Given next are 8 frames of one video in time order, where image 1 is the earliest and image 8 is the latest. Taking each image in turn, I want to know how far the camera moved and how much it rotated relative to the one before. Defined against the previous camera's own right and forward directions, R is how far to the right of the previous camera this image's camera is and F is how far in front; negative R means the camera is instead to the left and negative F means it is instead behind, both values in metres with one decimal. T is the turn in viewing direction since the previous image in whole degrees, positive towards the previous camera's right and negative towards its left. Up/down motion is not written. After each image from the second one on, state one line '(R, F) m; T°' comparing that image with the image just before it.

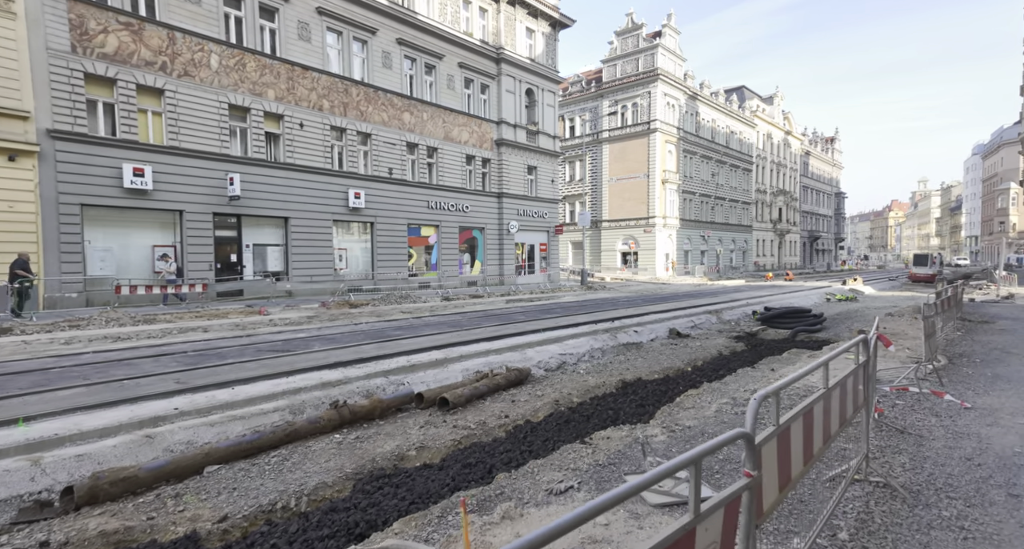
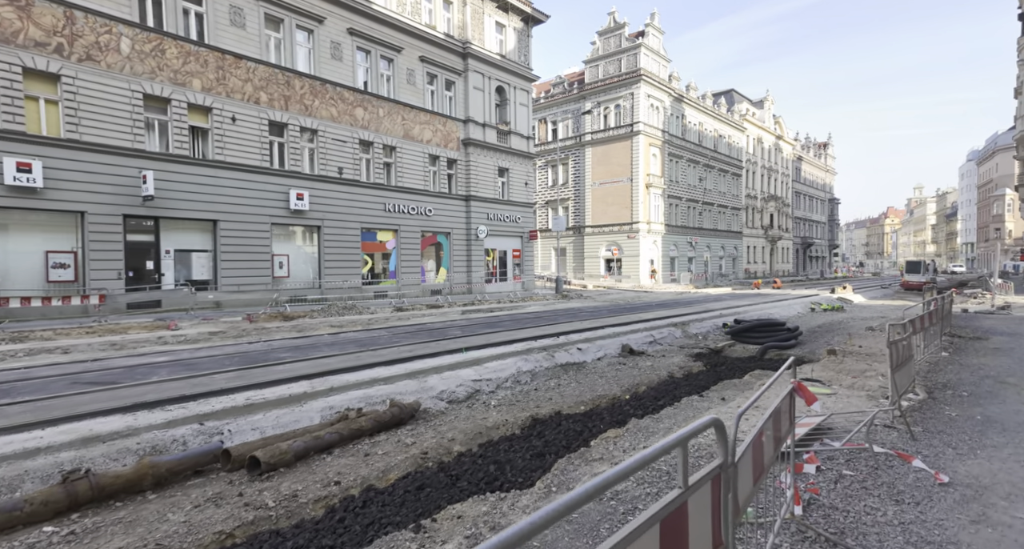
(+1.6, +1.6) m; 0°
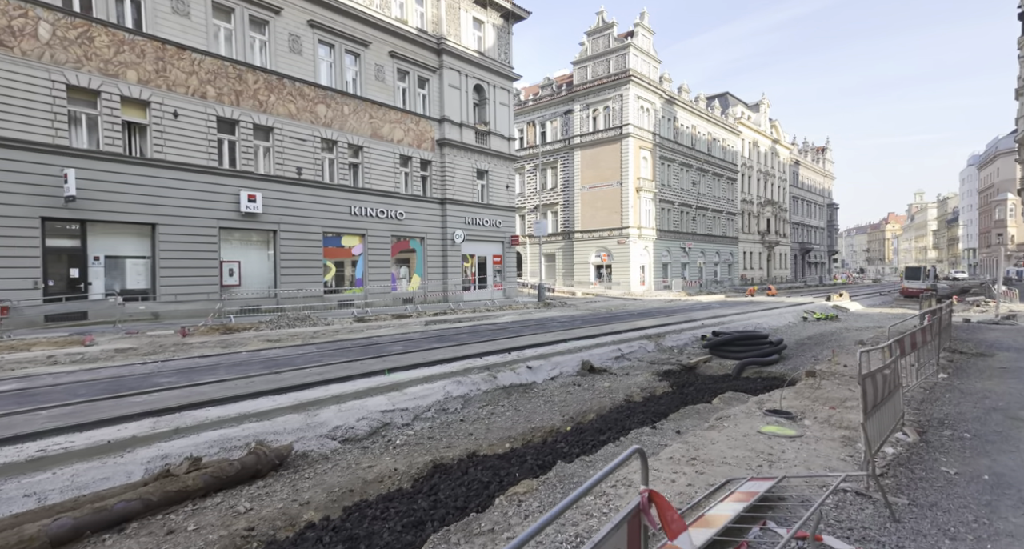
(+1.2, +1.3) m; 0°
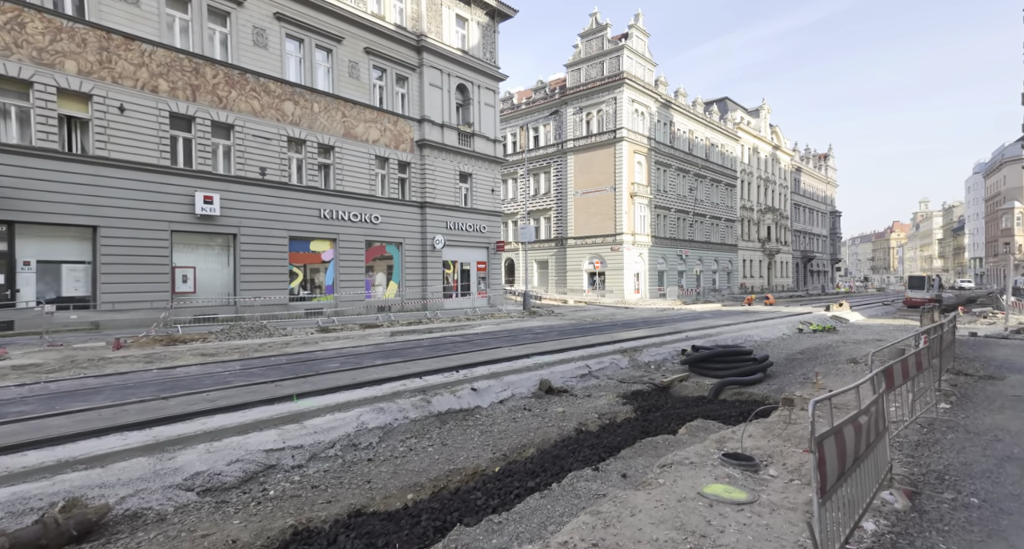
(+1.1, +1.2) m; 0°
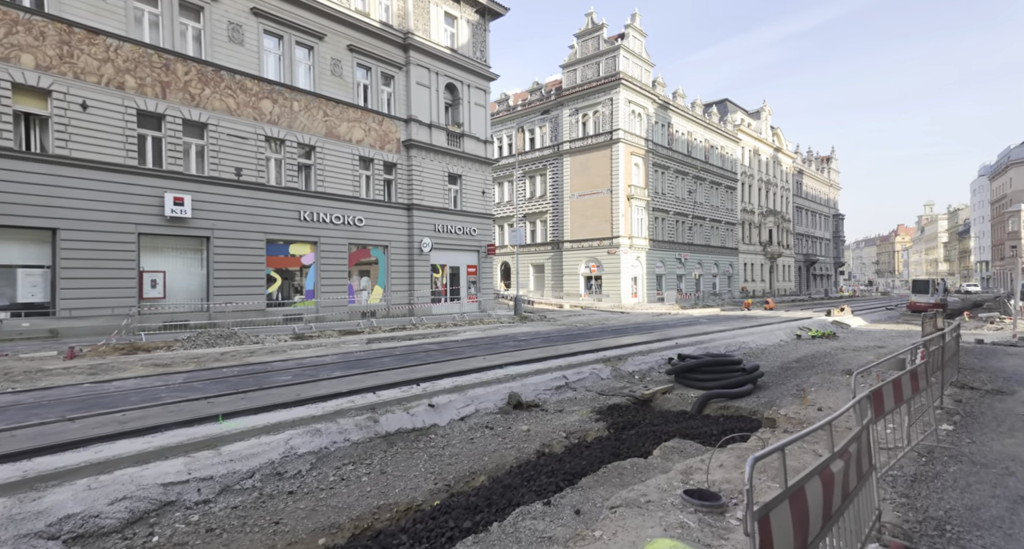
(+0.7, +0.7) m; 0°
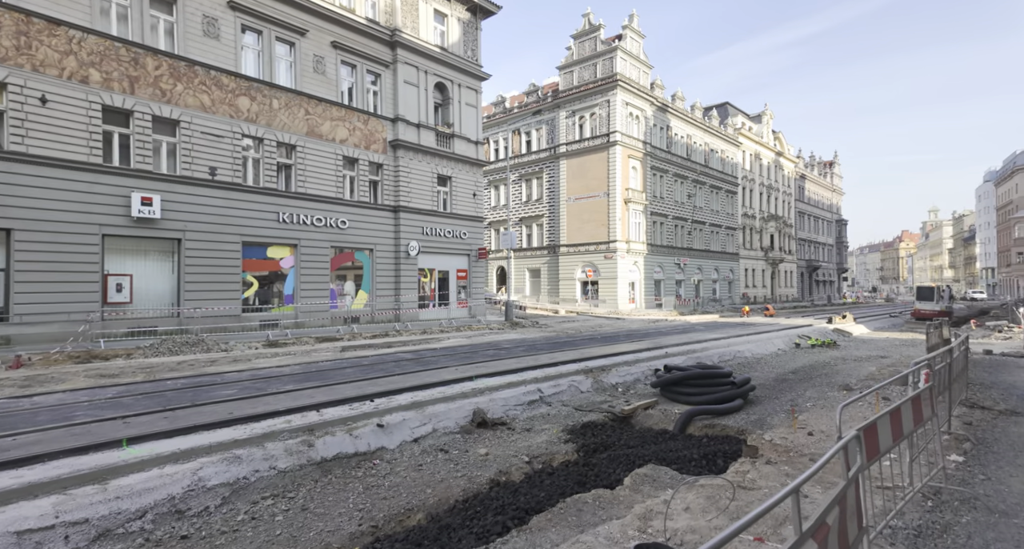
(+0.6, +0.8) m; 0°
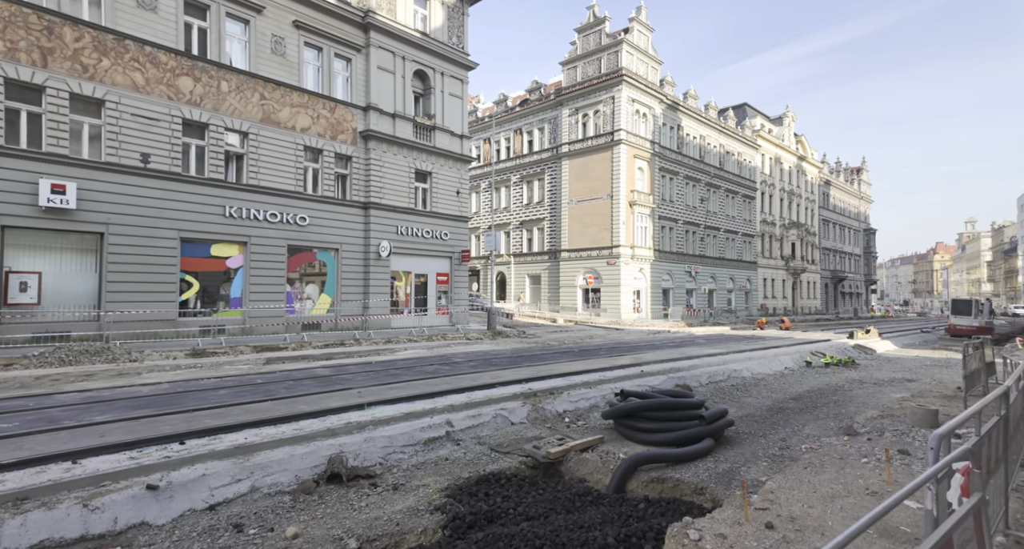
(+1.8, +2.3) m; -2°
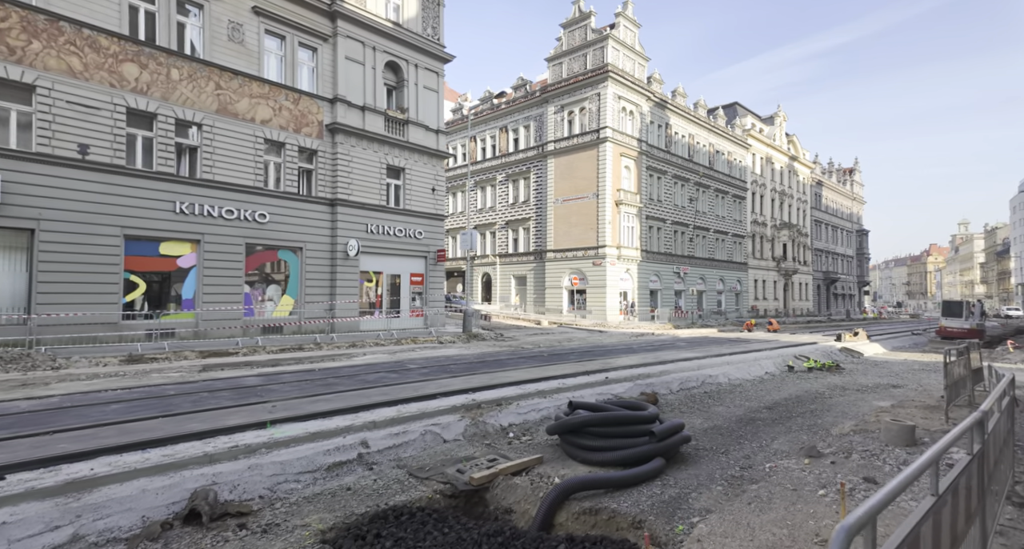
(+1.0, +1.0) m; 0°
